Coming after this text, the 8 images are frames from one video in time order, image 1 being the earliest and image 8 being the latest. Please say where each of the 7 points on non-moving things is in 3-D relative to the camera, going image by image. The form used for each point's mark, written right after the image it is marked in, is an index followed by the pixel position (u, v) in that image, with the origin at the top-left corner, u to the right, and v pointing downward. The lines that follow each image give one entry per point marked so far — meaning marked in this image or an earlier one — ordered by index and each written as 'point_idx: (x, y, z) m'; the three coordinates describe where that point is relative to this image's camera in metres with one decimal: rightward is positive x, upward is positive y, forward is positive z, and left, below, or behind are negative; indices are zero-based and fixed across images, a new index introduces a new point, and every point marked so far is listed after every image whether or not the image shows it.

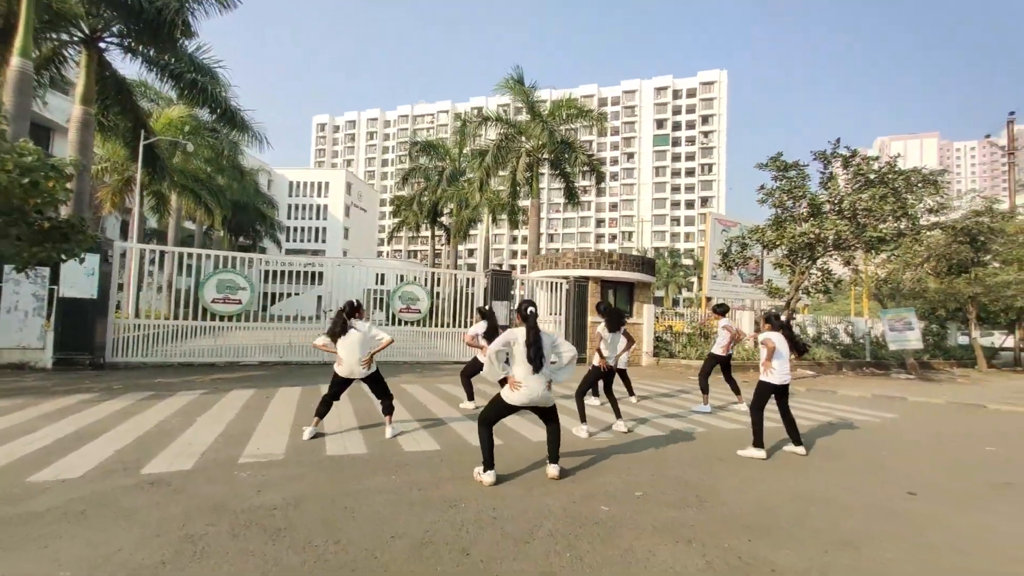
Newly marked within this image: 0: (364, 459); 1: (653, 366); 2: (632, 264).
0: (-1.6, -1.8, +5.0) m
1: (+5.1, -2.7, +16.2) m
2: (+4.2, +0.9, +16.5) m
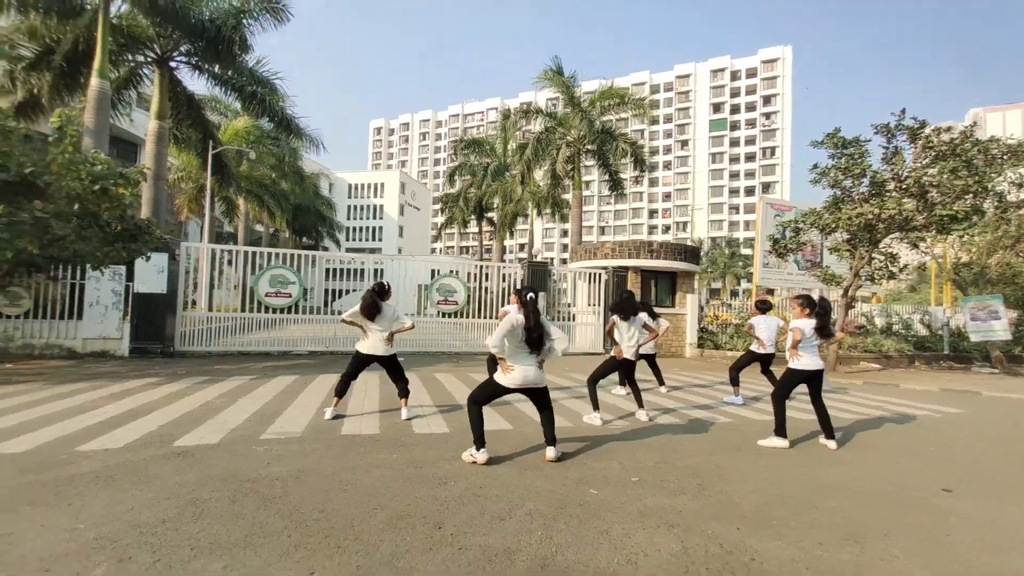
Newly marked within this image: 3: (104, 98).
0: (-1.6, -1.7, +5.2) m
1: (+6.4, -2.4, +15.6) m
2: (+5.6, +1.2, +15.9) m
3: (-13.0, +6.0, +14.7) m
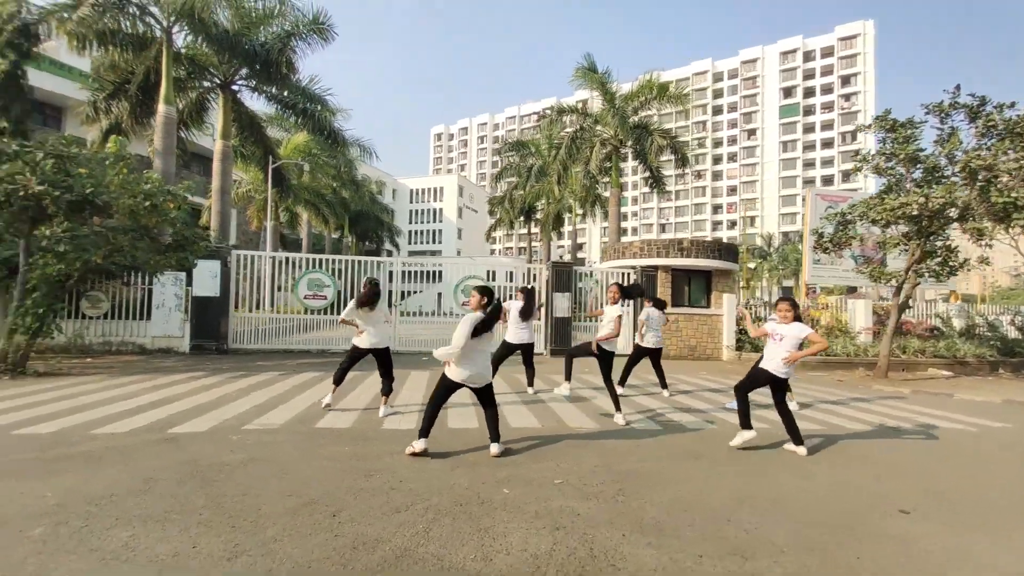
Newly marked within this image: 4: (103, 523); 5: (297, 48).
0: (-2.1, -1.7, +5.5) m
1: (+7.2, -2.4, +14.8) m
2: (+6.4, +1.2, +15.2) m
3: (-12.2, +5.8, +16.5) m
4: (-2.8, -1.6, +3.1) m
5: (-8.9, +9.8, +19.3) m
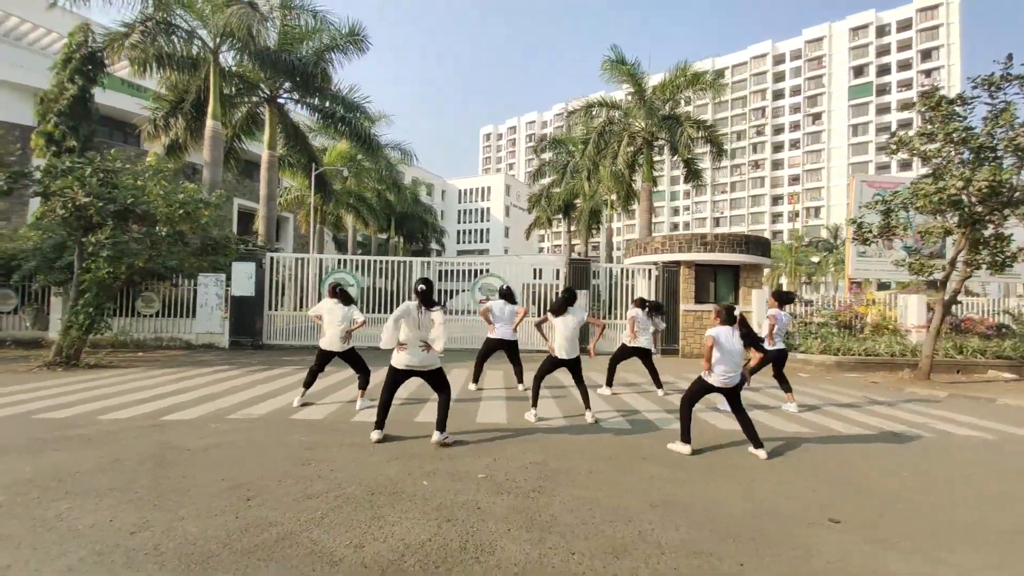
0: (-2.5, -1.7, +5.8) m
1: (+7.8, -2.2, +14.0) m
2: (+7.0, +1.4, +14.5) m
3: (-11.4, +5.8, +17.9) m
4: (-3.5, -1.6, +3.5) m
5: (-7.8, +9.9, +20.2) m
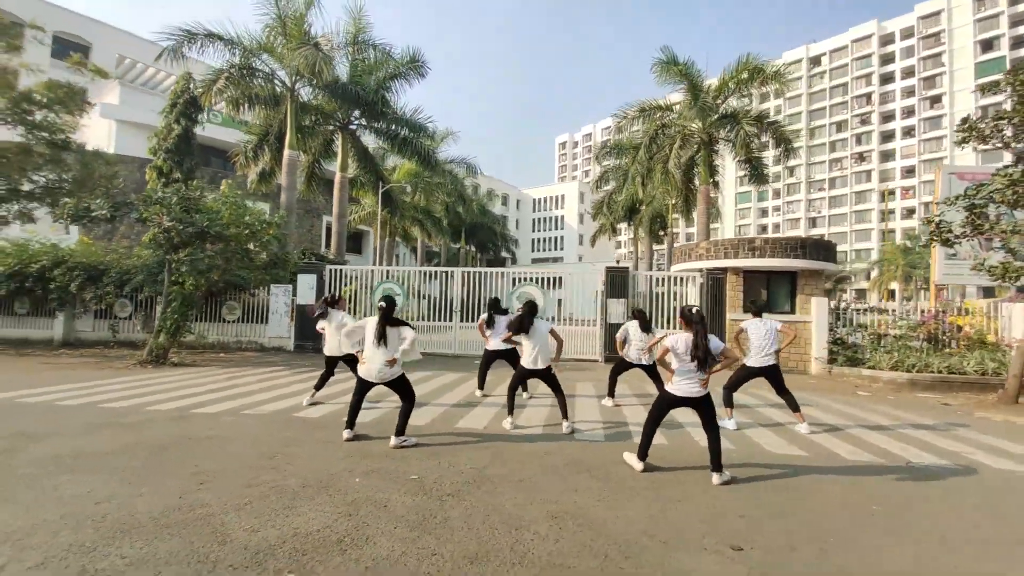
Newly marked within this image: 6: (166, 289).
0: (-2.9, -1.9, +6.4) m
1: (+8.7, -2.4, +12.7) m
2: (+8.0, +1.1, +13.4) m
3: (-9.5, +5.4, +20.0) m
4: (-4.3, -1.7, +4.3) m
5: (-5.6, +9.4, +21.7) m
6: (-9.7, 0.0, +12.9) m
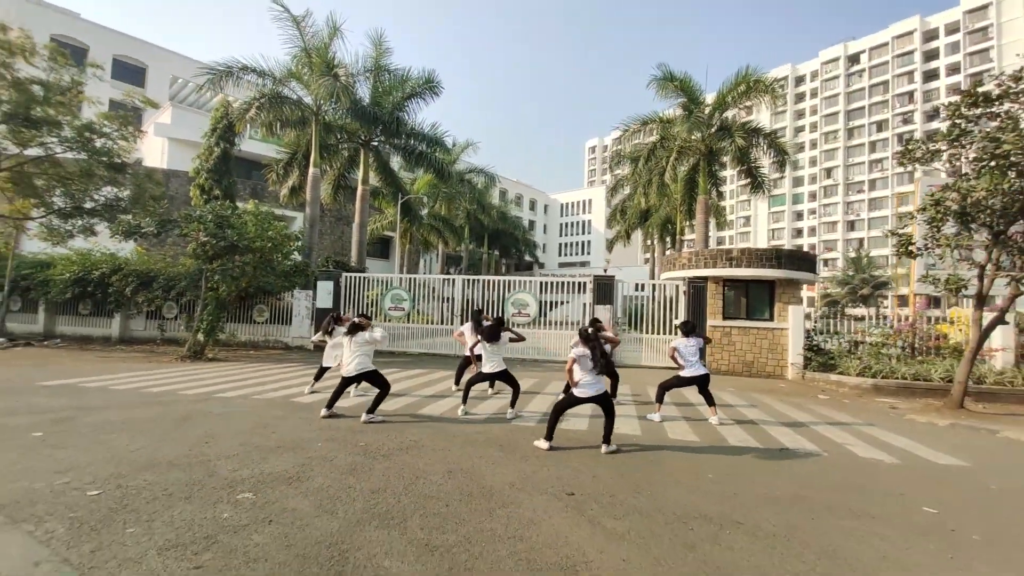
0: (-3.6, -2.0, +7.9) m
1: (+8.3, -2.7, +13.3) m
2: (+7.7, +0.9, +14.1) m
3: (-9.3, +5.2, +21.9) m
4: (-5.2, -1.9, +5.9) m
5: (-5.2, +9.2, +23.5) m
6: (-10.0, -0.2, +14.9) m
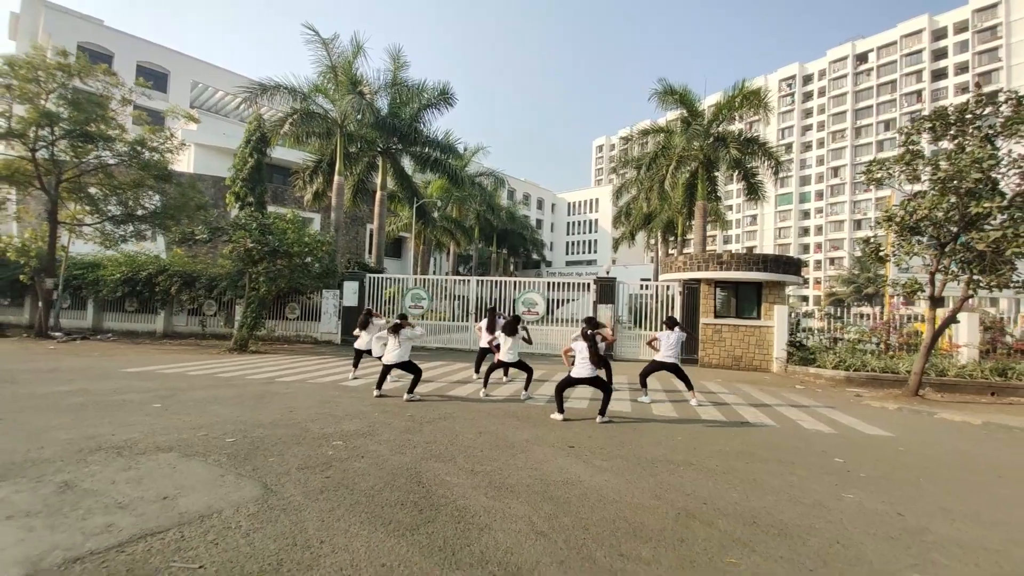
0: (-3.4, -2.1, +9.5) m
1: (+8.7, -2.8, +14.7) m
2: (+8.1, +0.8, +15.5) m
3: (-8.8, +5.2, +23.6) m
4: (-4.9, -1.9, +7.5) m
5: (-4.7, +9.2, +25.0) m
6: (-9.6, -0.2, +16.6) m
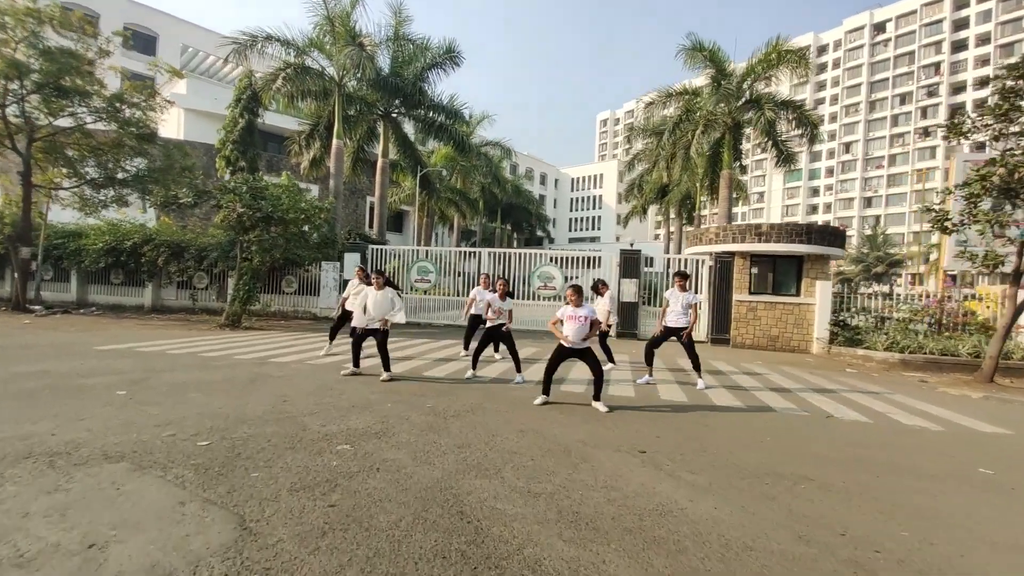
0: (-2.8, -1.5, +8.2) m
1: (+9.2, -2.0, +13.5) m
2: (+8.6, +1.6, +14.1) m
3: (-8.2, +6.5, +21.9) m
4: (-4.4, -1.4, +6.2) m
5: (-4.1, +10.6, +23.2) m
6: (-9.1, +0.8, +15.2) m
